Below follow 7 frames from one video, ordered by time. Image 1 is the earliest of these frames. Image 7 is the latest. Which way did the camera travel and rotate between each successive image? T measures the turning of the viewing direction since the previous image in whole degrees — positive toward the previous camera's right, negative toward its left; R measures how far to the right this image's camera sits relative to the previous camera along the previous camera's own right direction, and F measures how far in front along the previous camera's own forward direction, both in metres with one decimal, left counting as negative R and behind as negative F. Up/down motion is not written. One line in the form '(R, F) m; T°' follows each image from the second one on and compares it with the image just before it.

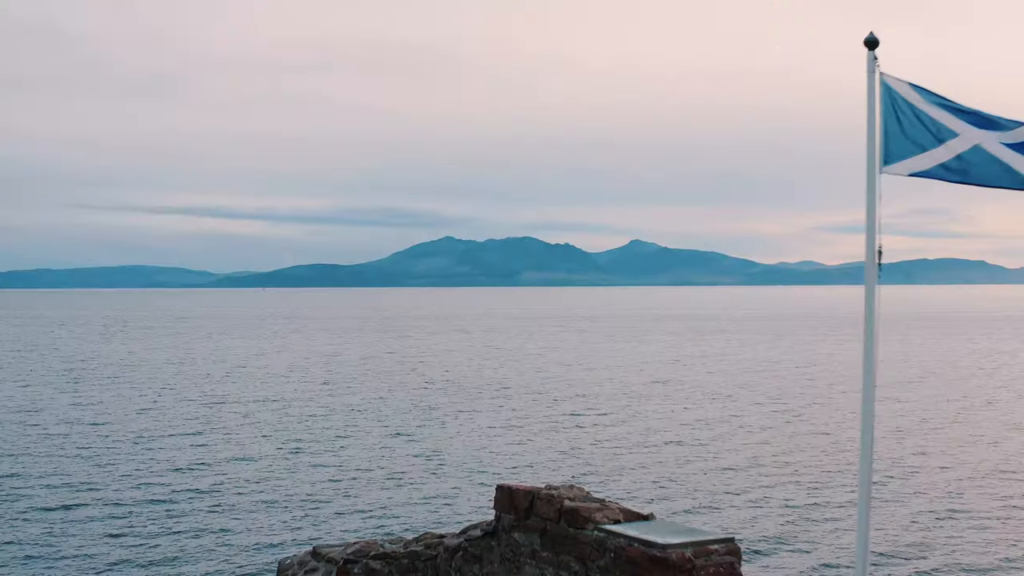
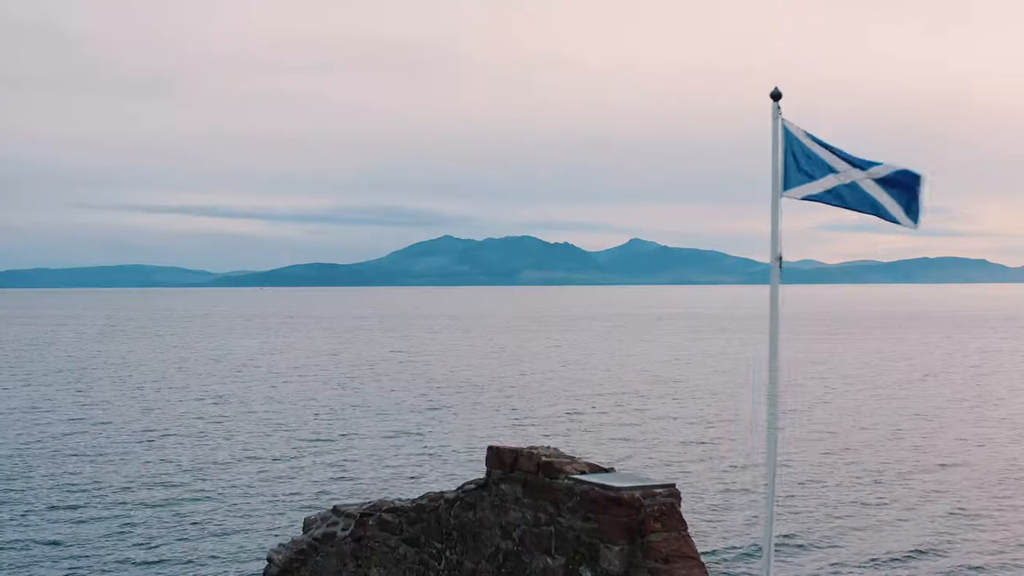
(-2.3, +6.3) m; 0°
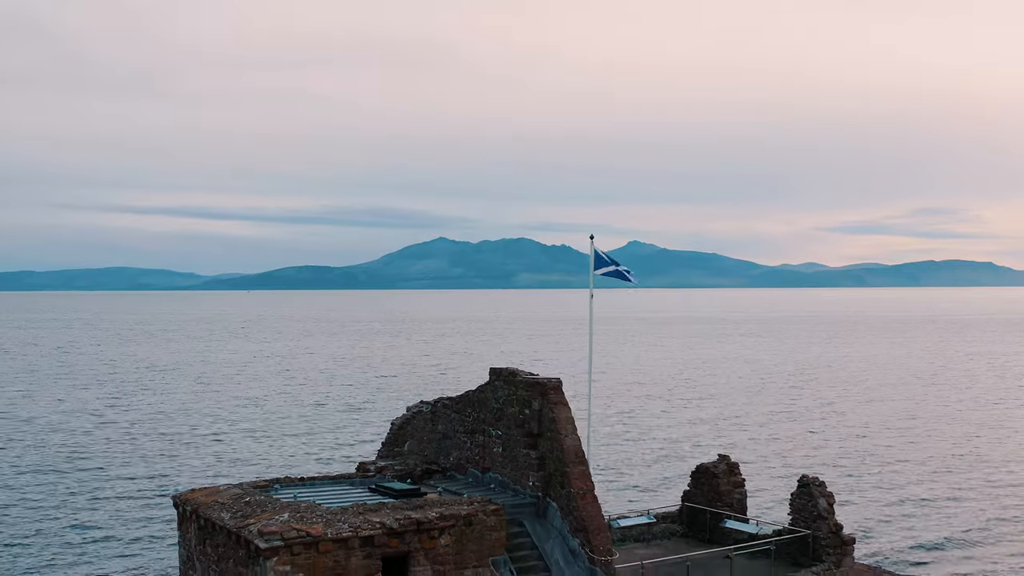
(+0.2, -8.3) m; 0°
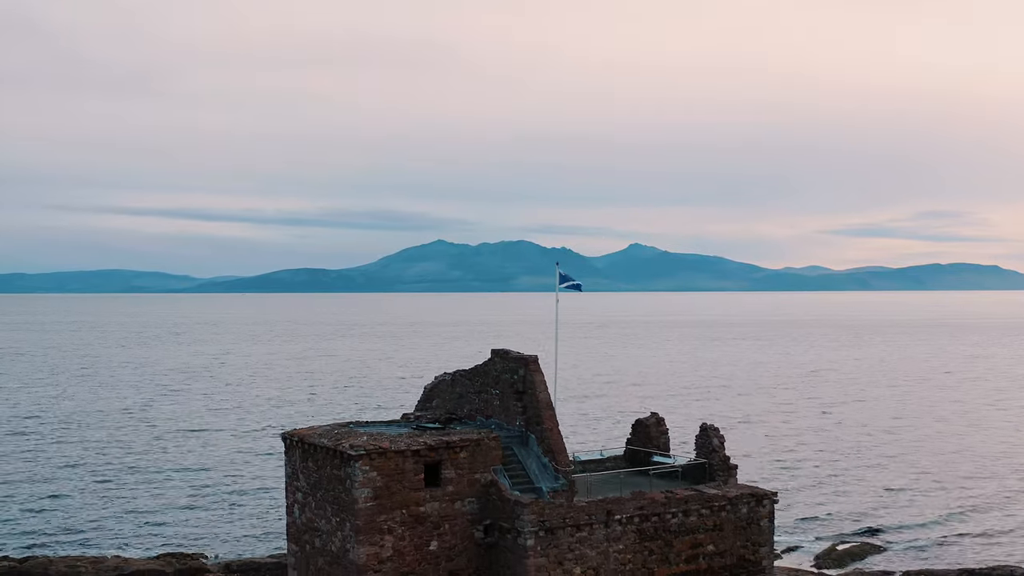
(+0.1, -7.1) m; 0°
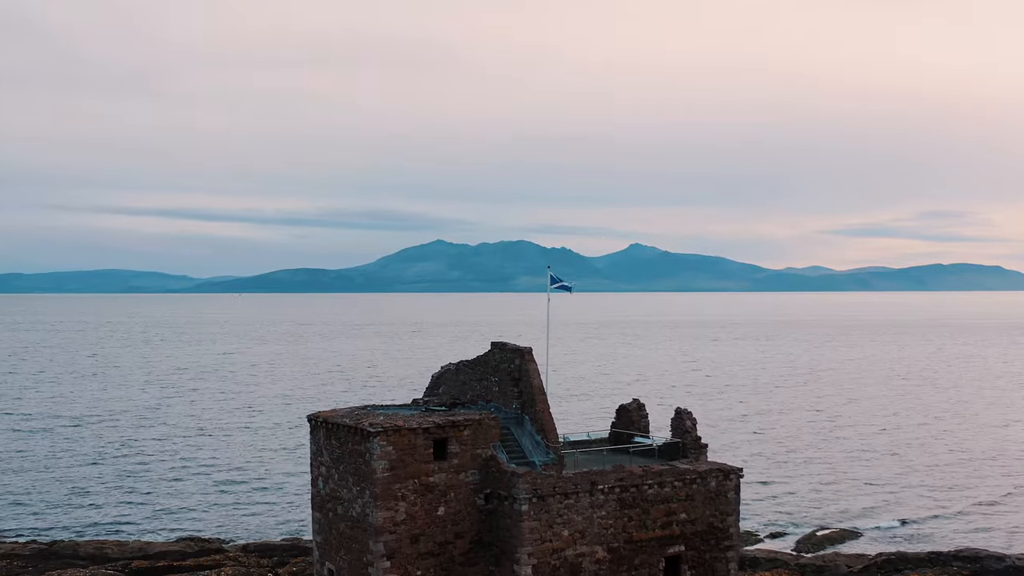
(-2.1, +8.5) m; -1°
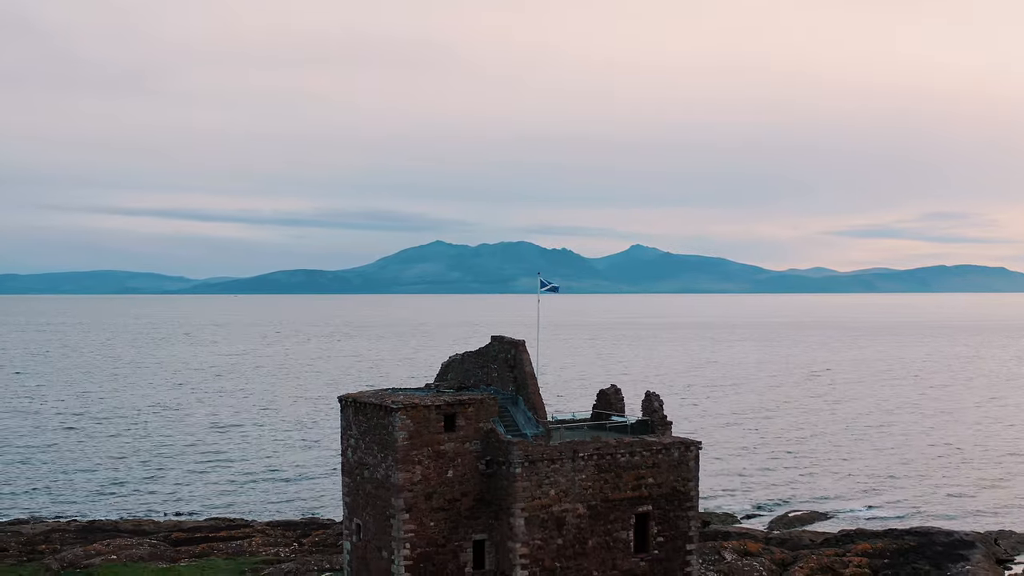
(+0.1, -5.7) m; 0°
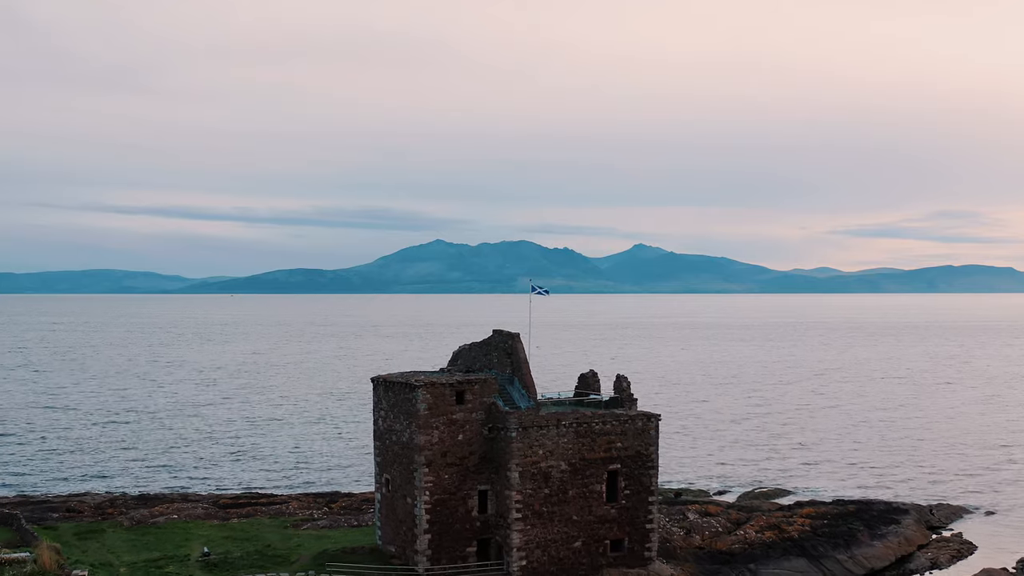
(+0.1, -8.7) m; 0°
